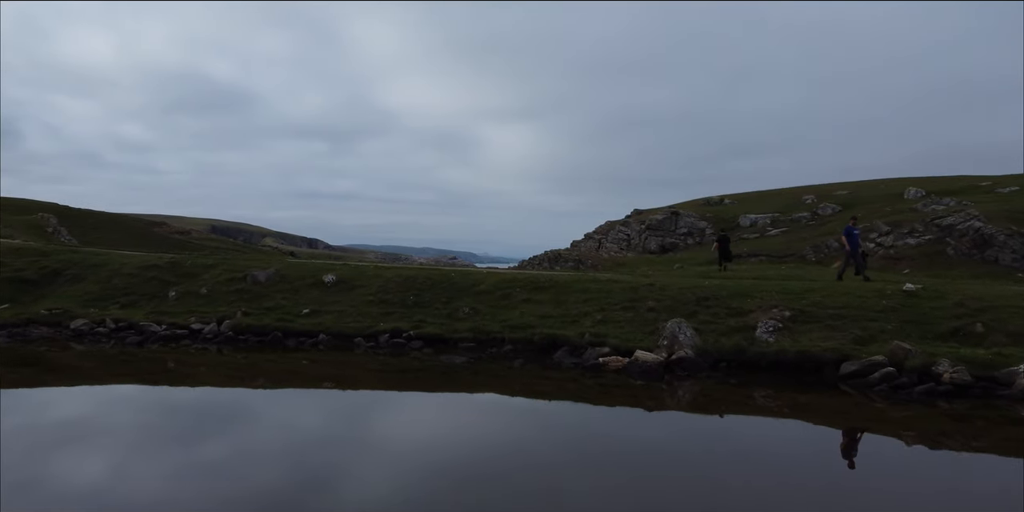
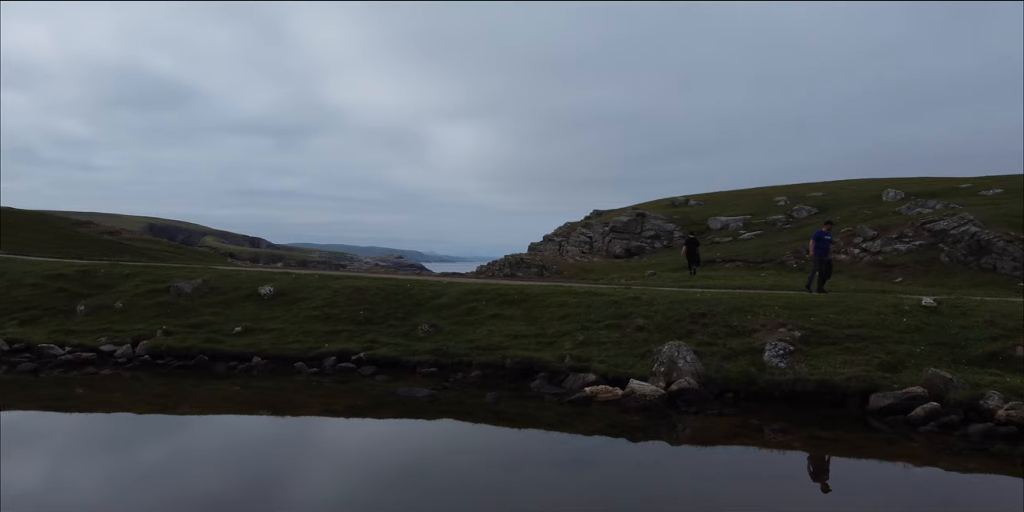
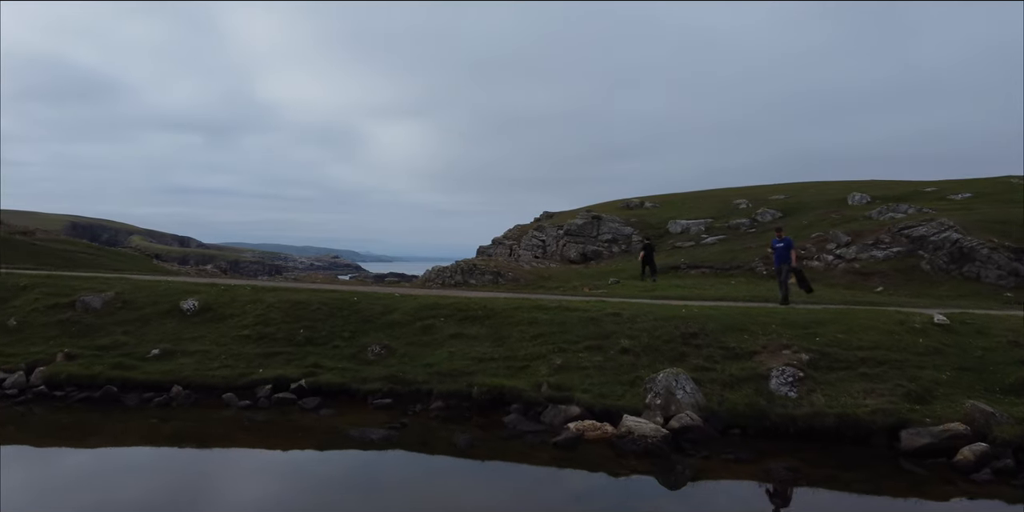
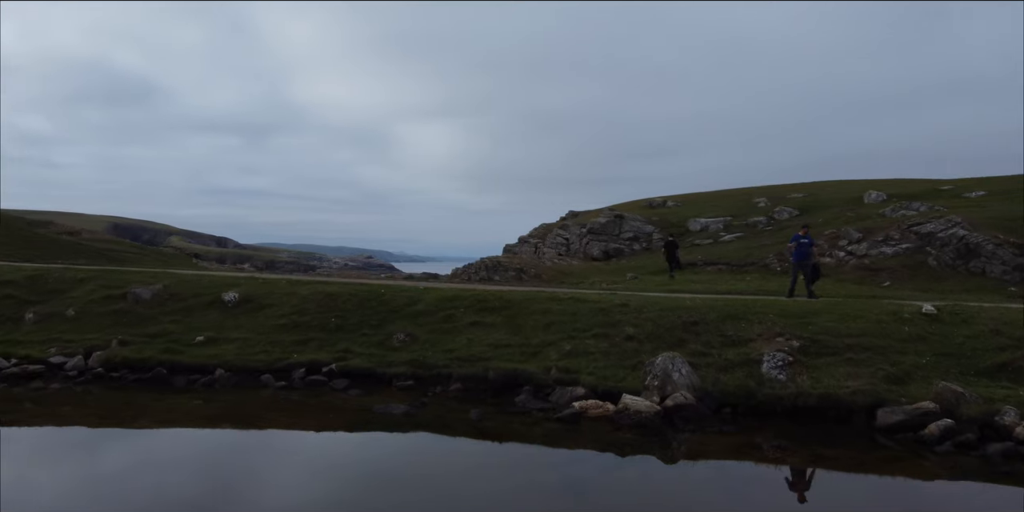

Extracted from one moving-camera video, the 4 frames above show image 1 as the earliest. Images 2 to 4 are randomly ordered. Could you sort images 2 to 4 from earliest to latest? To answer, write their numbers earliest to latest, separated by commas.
2, 4, 3
